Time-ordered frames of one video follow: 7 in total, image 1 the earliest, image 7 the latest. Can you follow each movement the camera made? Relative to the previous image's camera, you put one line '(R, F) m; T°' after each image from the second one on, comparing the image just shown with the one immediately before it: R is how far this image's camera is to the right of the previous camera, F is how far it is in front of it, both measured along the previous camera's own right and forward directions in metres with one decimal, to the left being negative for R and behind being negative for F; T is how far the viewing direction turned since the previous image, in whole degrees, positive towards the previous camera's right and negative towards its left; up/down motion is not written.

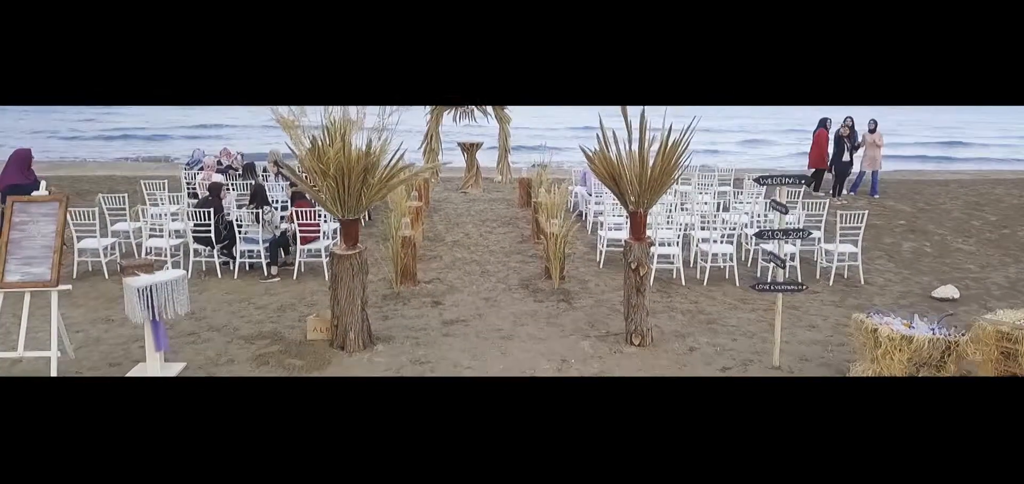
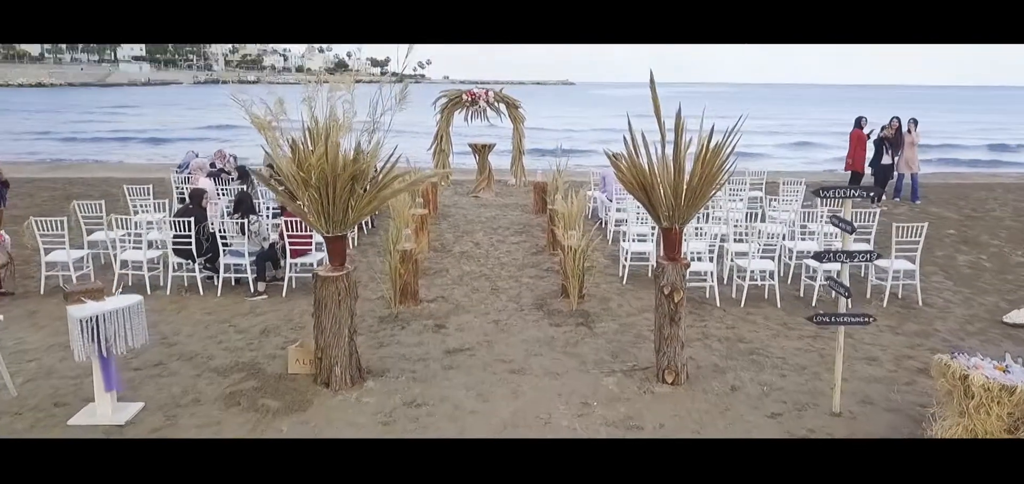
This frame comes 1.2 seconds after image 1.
(0.0, +0.7) m; -1°
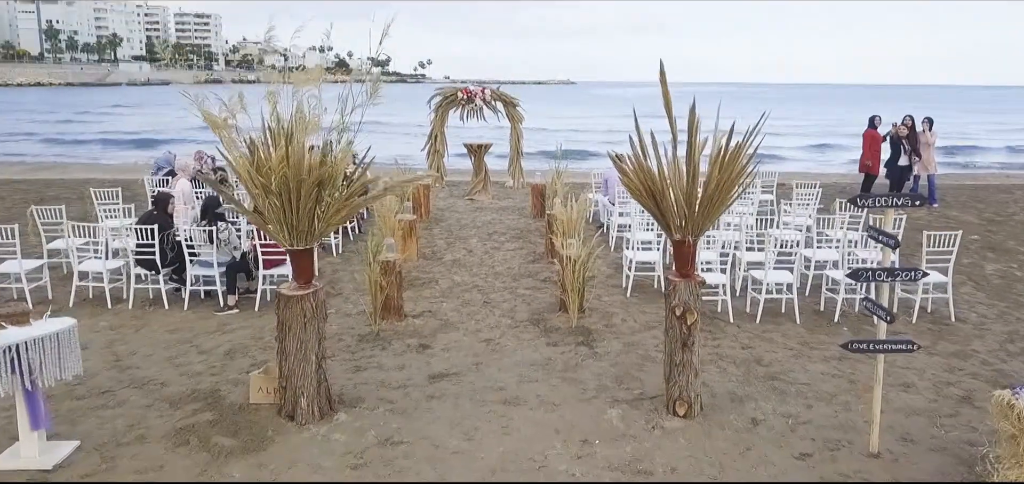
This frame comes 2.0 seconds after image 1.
(+0.1, +0.5) m; 0°
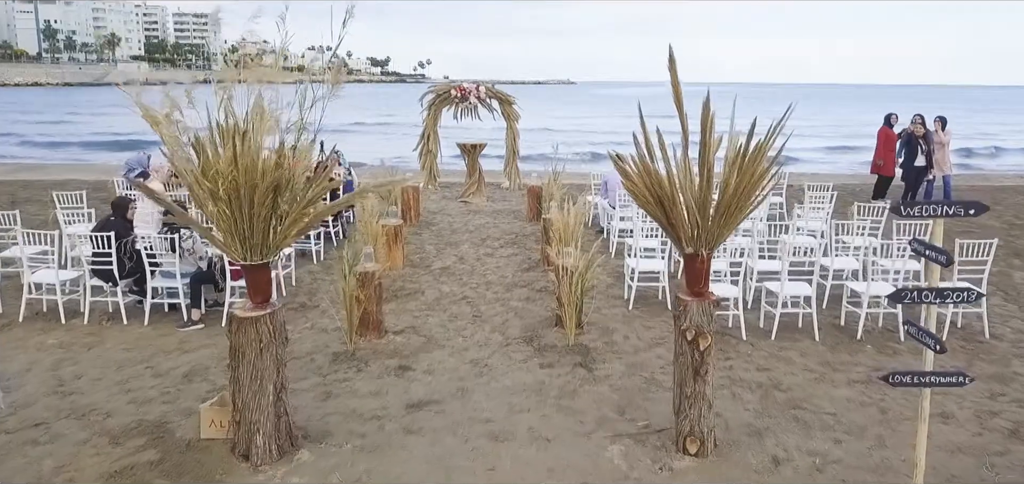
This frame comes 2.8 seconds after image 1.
(+0.1, +0.5) m; 0°
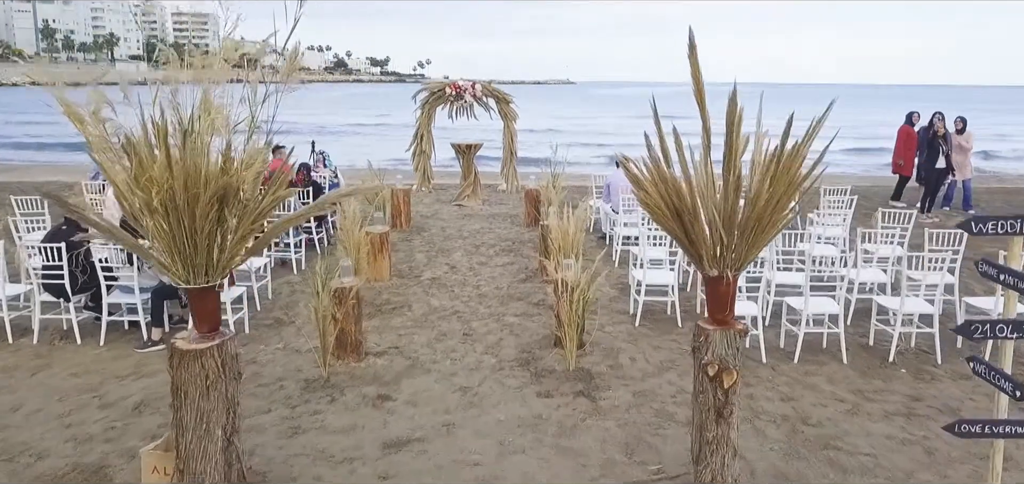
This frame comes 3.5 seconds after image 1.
(0.0, +0.5) m; 0°
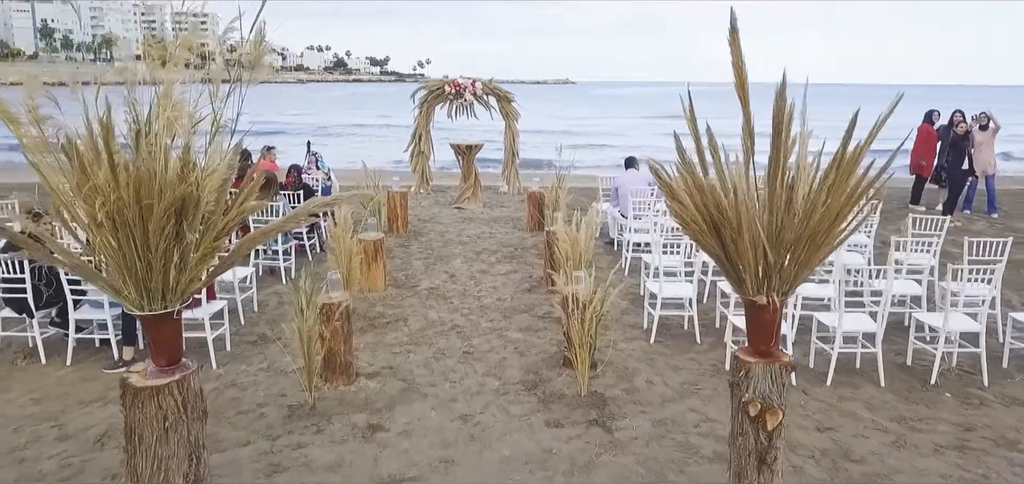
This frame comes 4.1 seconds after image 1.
(0.0, +0.4) m; 0°
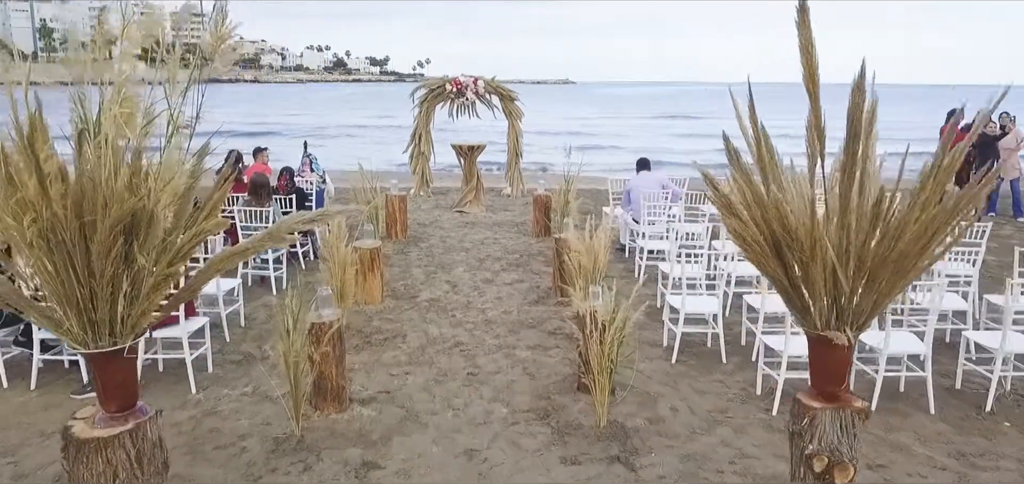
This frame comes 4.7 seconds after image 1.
(0.0, +0.4) m; 0°
